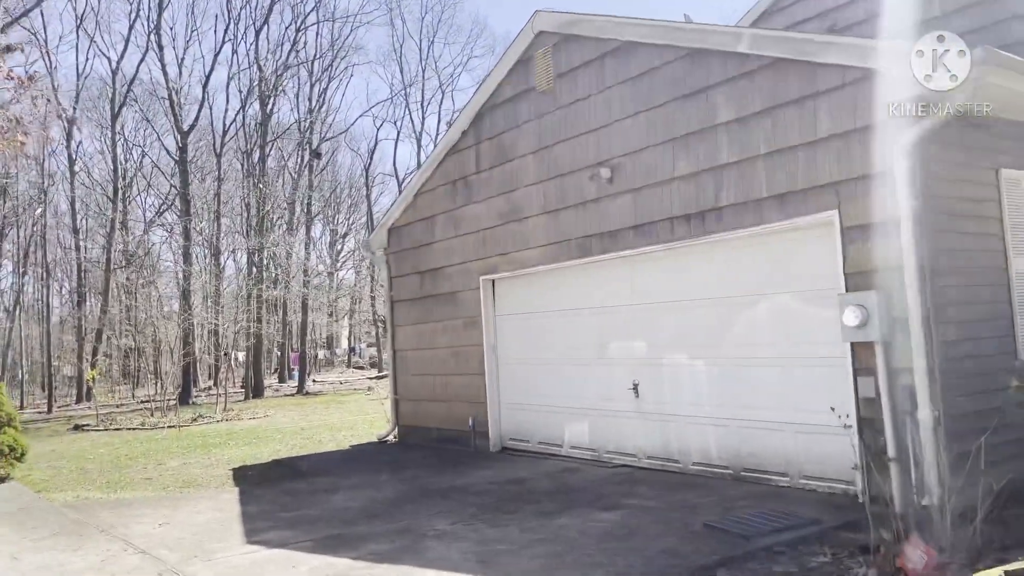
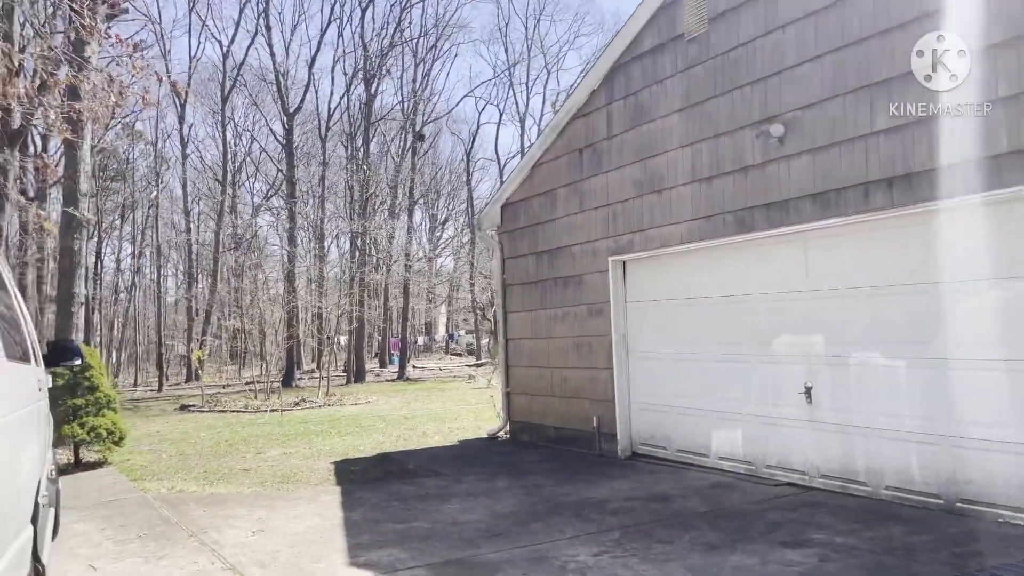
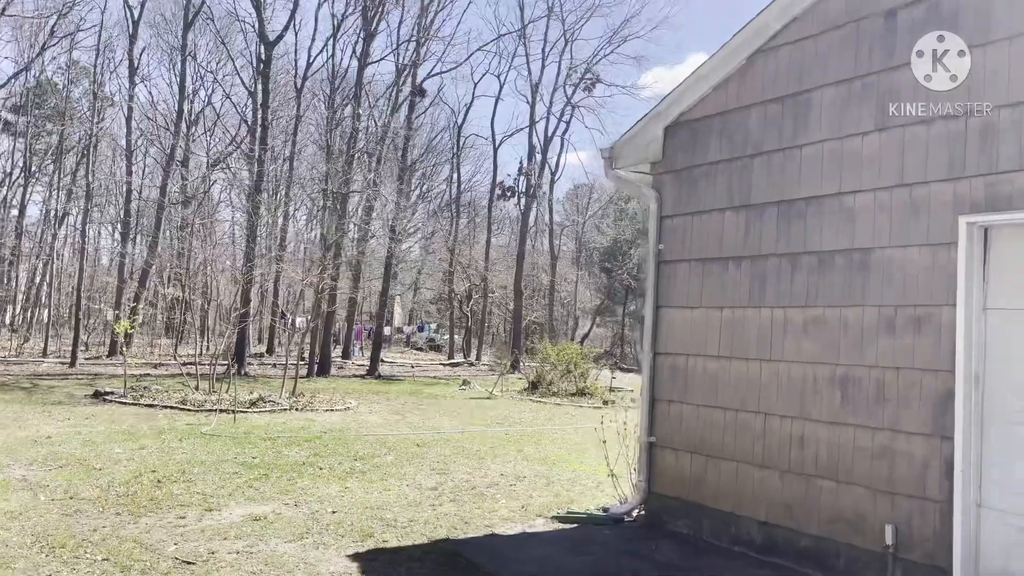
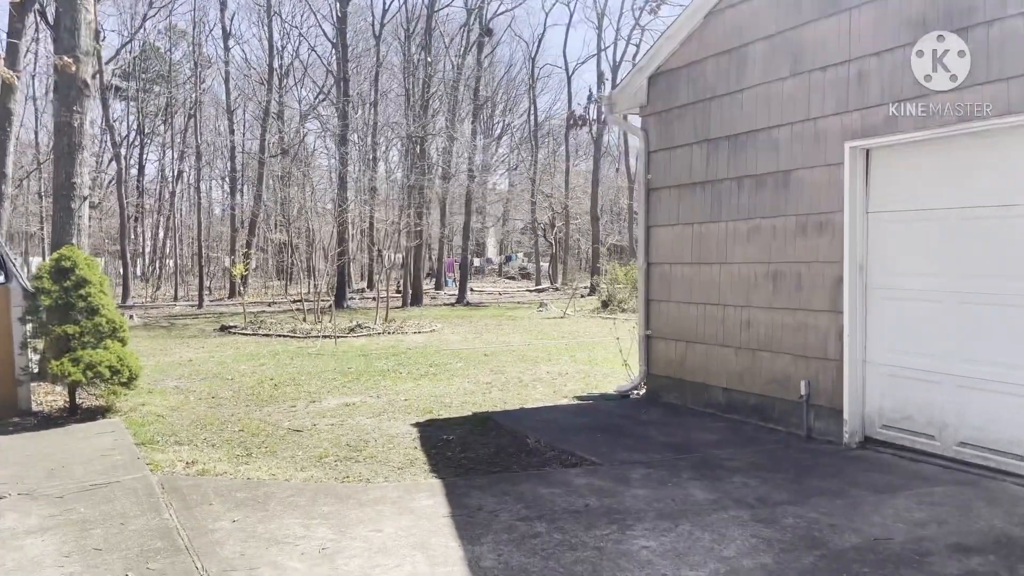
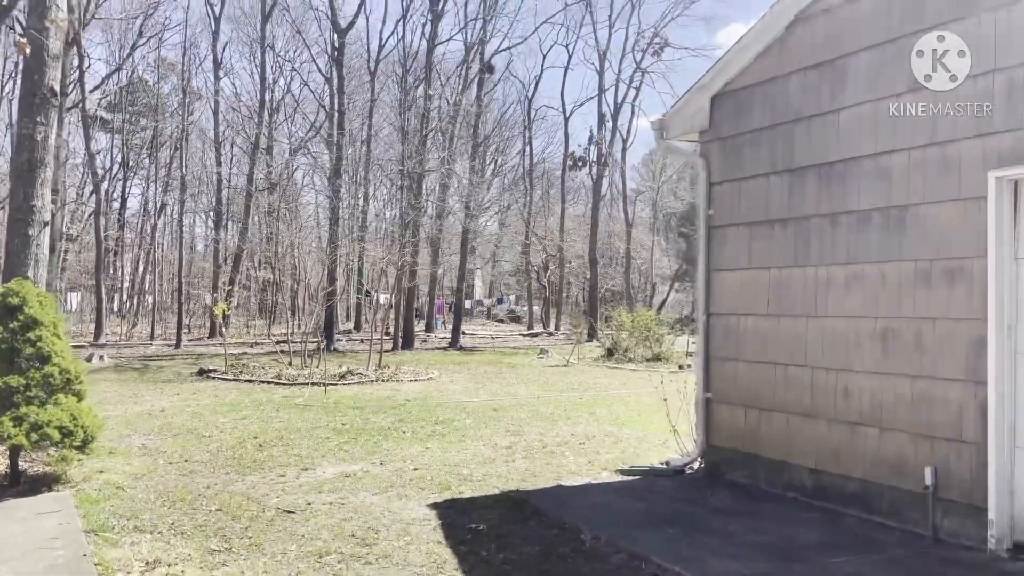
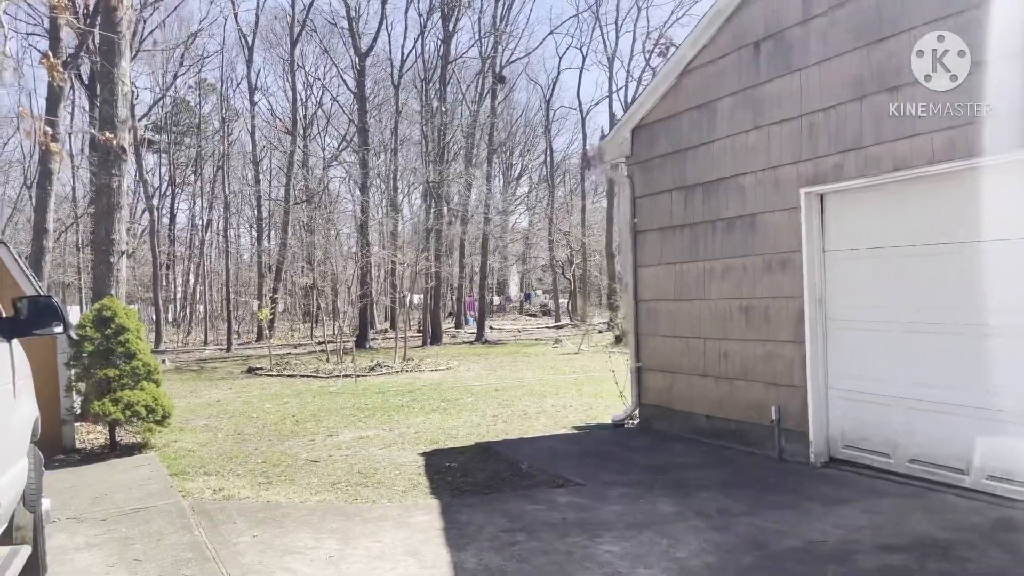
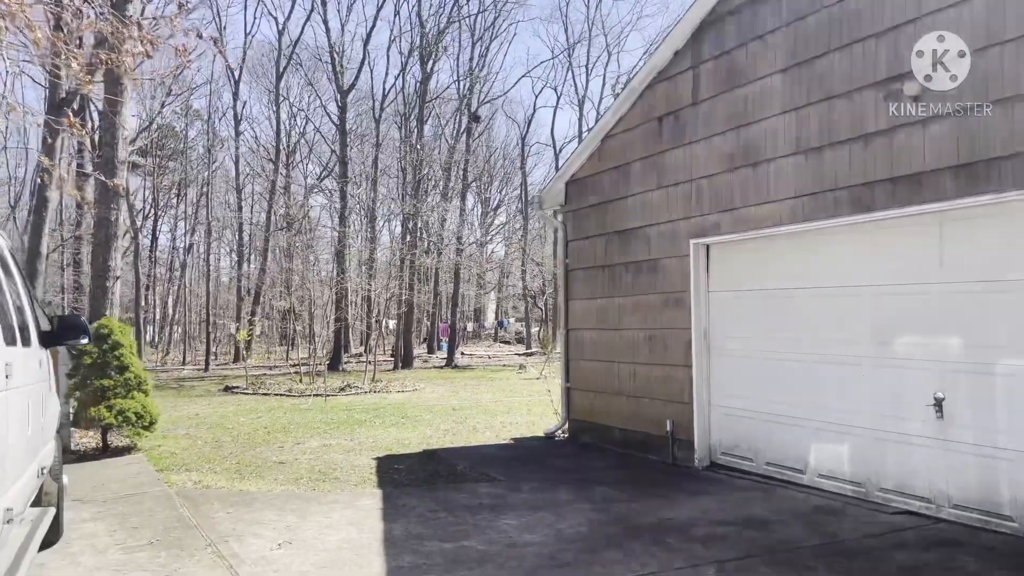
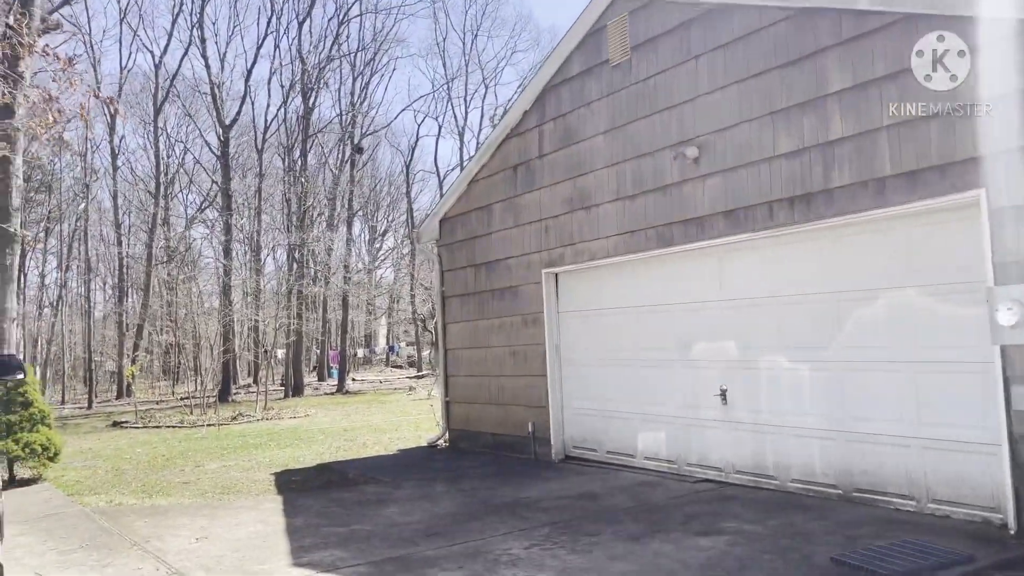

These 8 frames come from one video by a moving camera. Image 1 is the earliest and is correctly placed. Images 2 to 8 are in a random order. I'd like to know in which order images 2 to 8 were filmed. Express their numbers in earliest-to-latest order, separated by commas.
8, 2, 7, 6, 4, 5, 3
